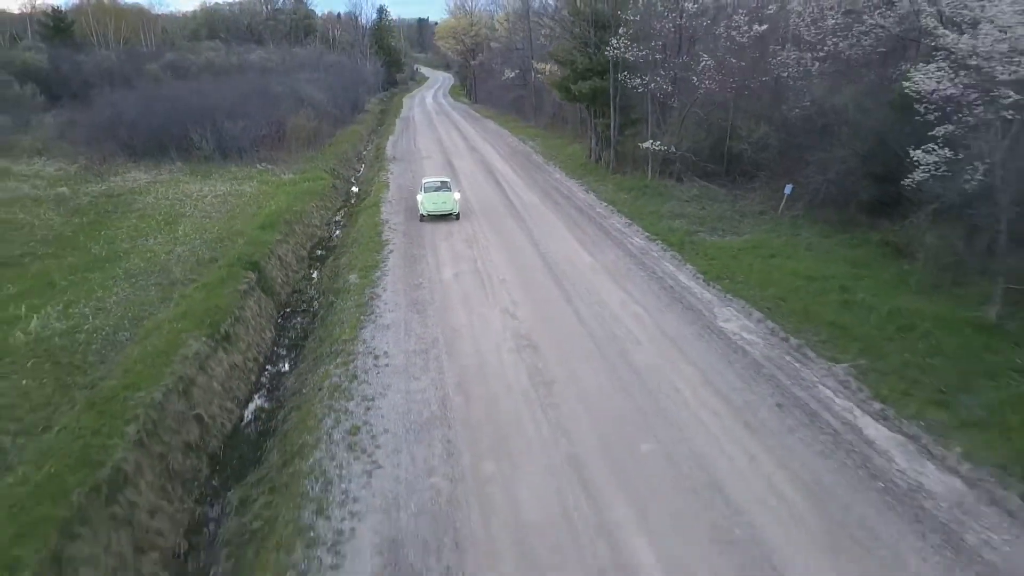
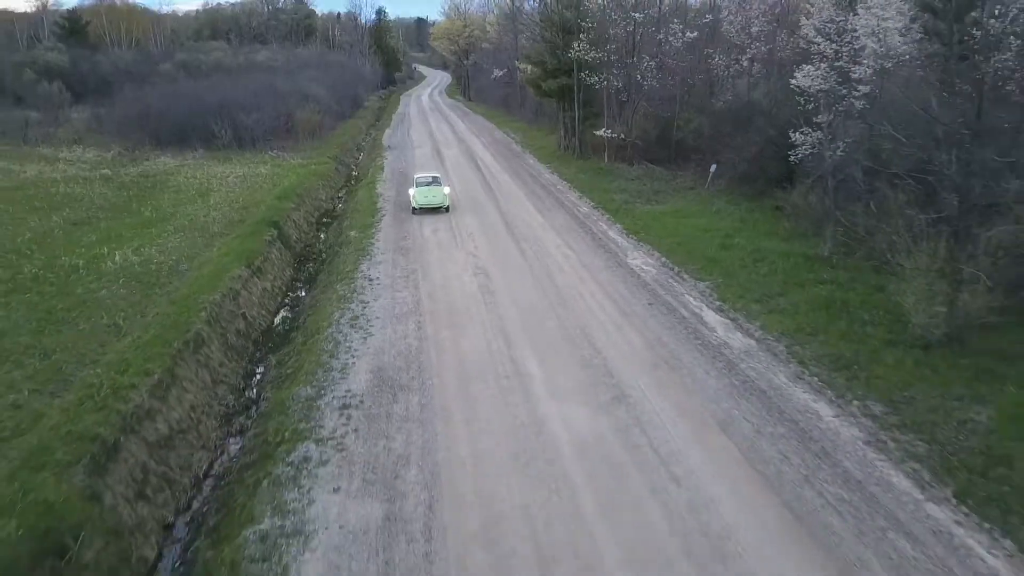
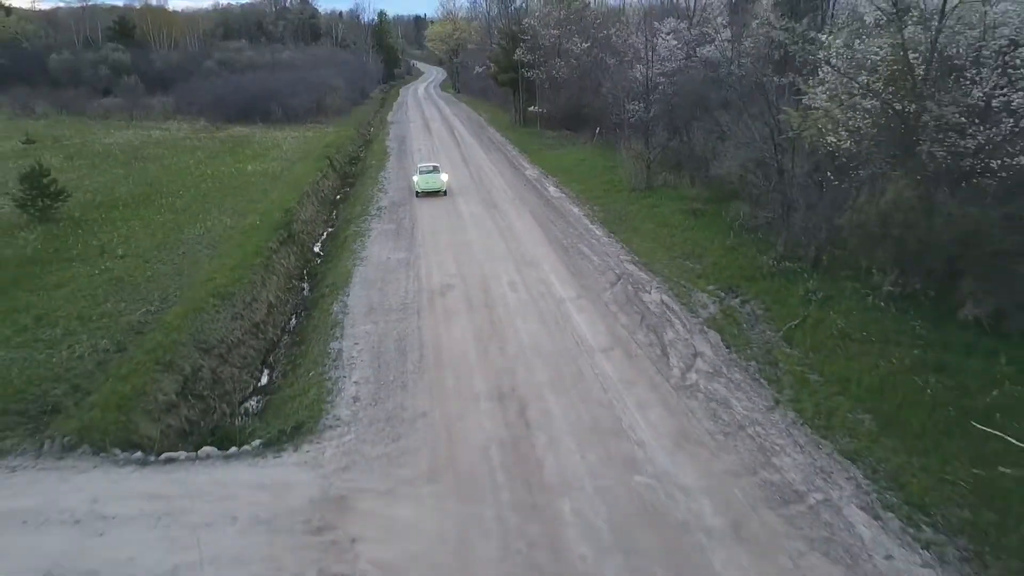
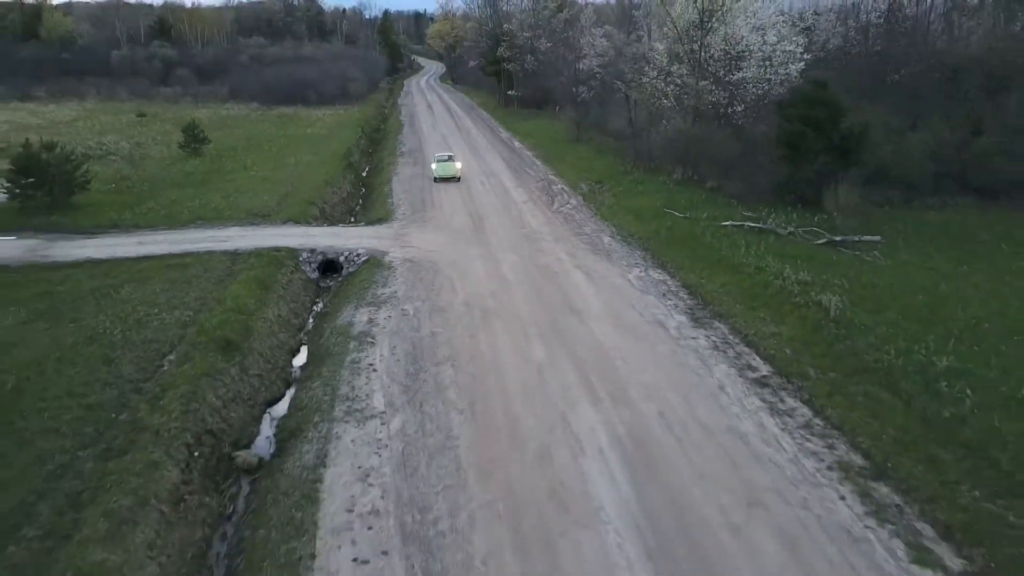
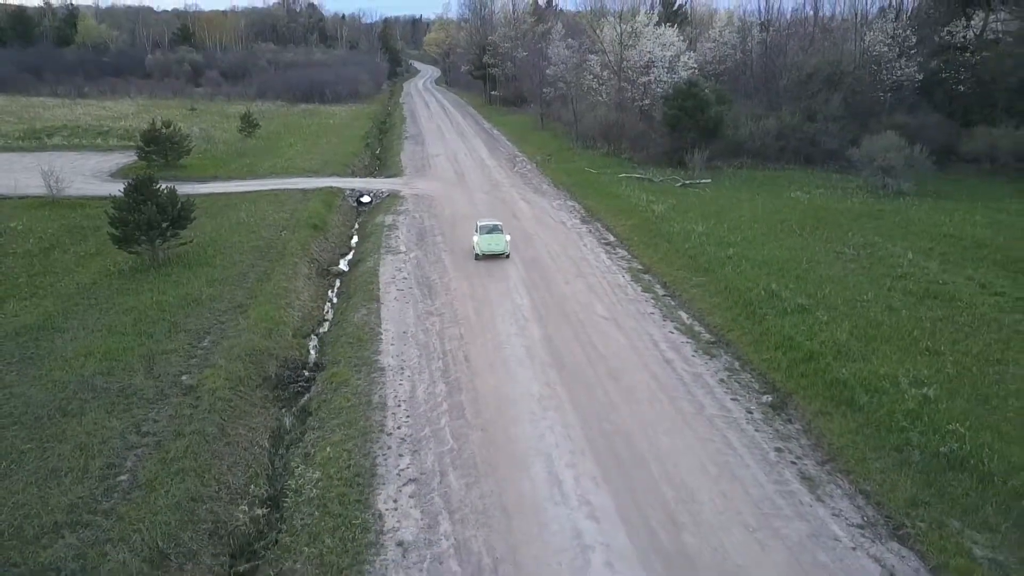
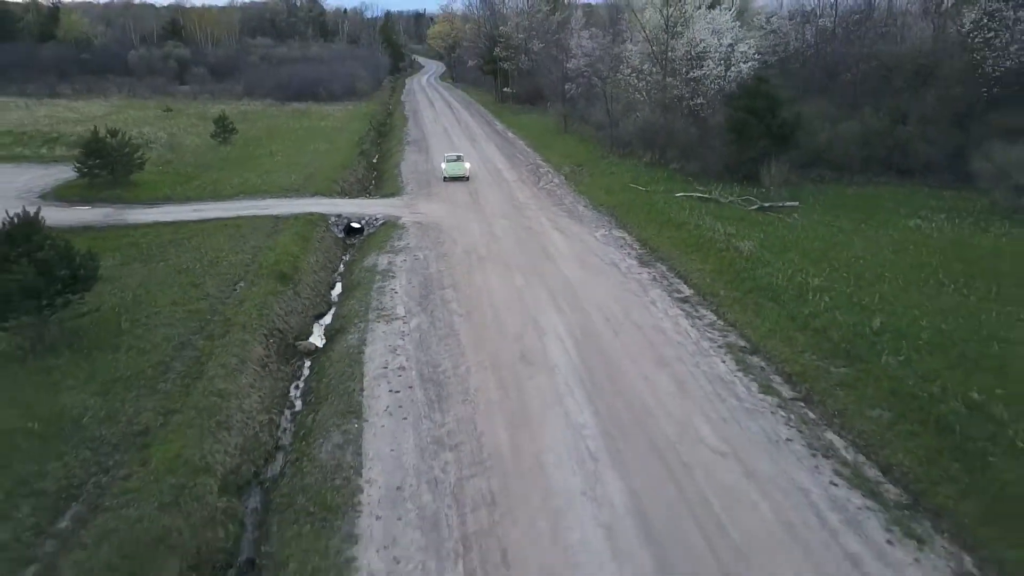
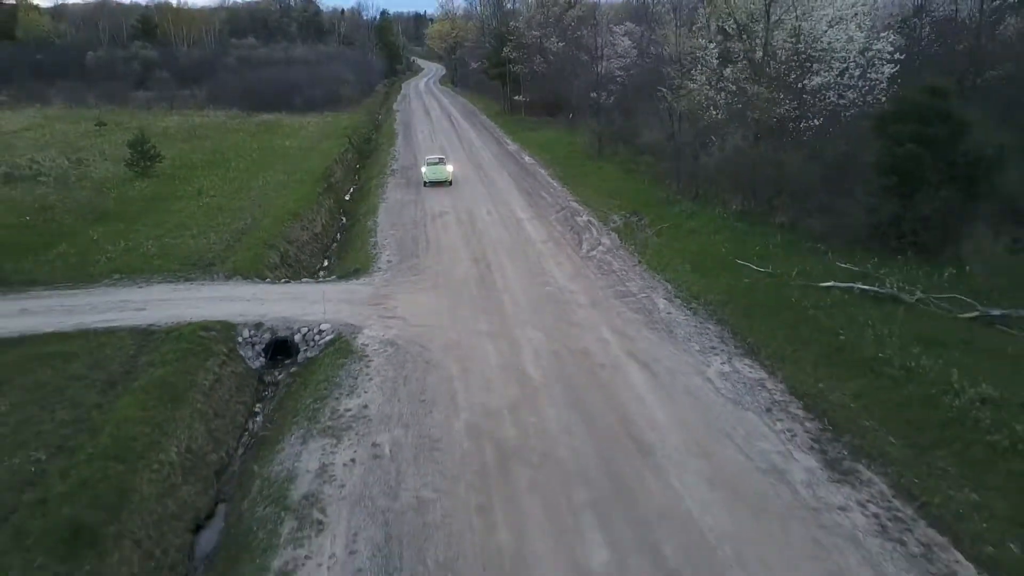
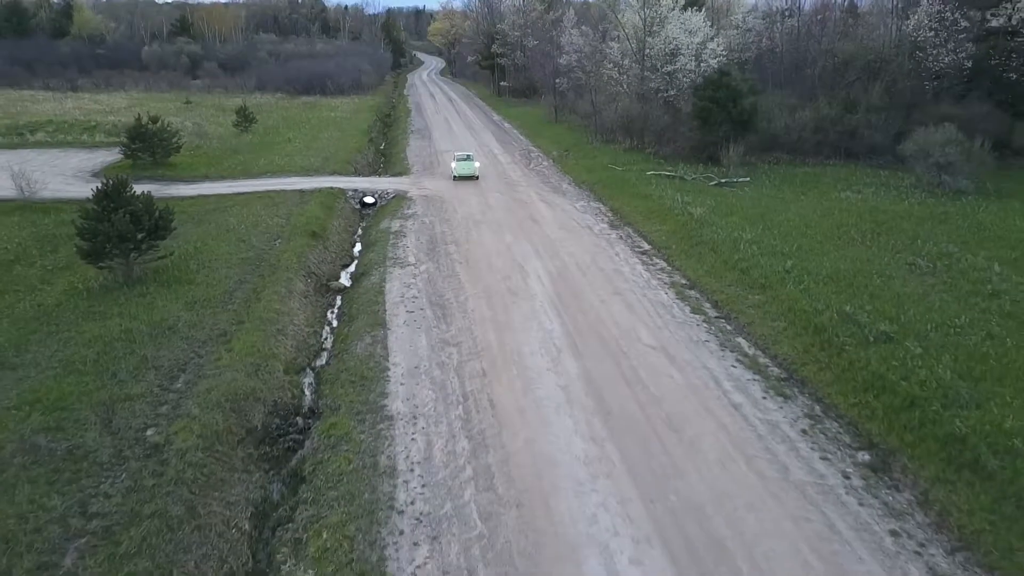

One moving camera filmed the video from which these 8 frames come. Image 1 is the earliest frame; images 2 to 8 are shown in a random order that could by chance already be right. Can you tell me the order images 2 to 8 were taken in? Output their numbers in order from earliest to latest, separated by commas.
2, 3, 7, 4, 6, 8, 5
